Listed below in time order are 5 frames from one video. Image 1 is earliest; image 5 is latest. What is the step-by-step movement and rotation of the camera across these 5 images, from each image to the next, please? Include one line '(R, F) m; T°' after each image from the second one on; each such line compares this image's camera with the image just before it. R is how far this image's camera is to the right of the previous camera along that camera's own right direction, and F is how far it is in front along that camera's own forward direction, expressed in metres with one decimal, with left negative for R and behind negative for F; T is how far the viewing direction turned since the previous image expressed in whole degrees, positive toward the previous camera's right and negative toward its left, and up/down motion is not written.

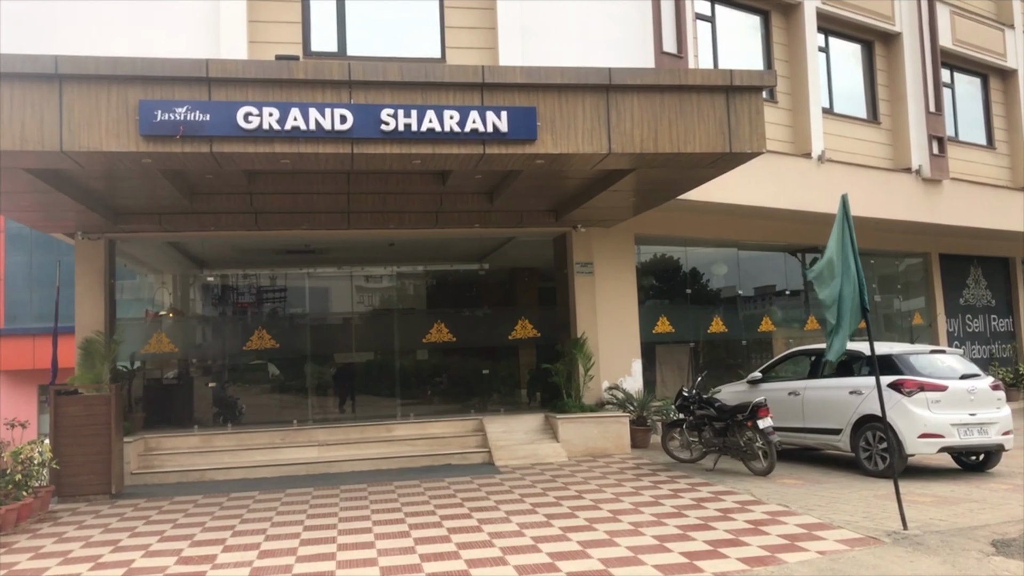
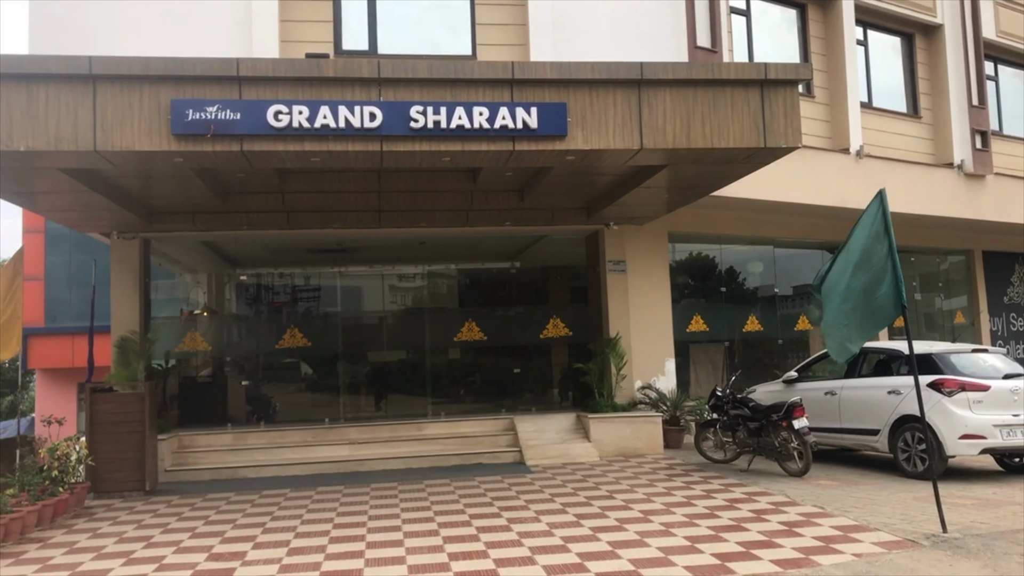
(0.0, +0.1) m; -2°
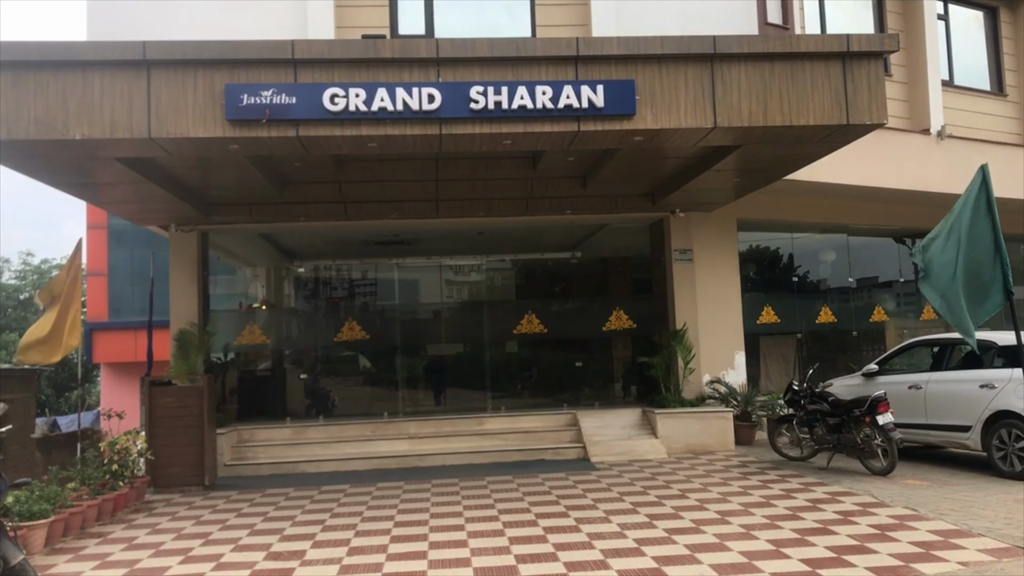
(-0.1, +0.4) m; -4°
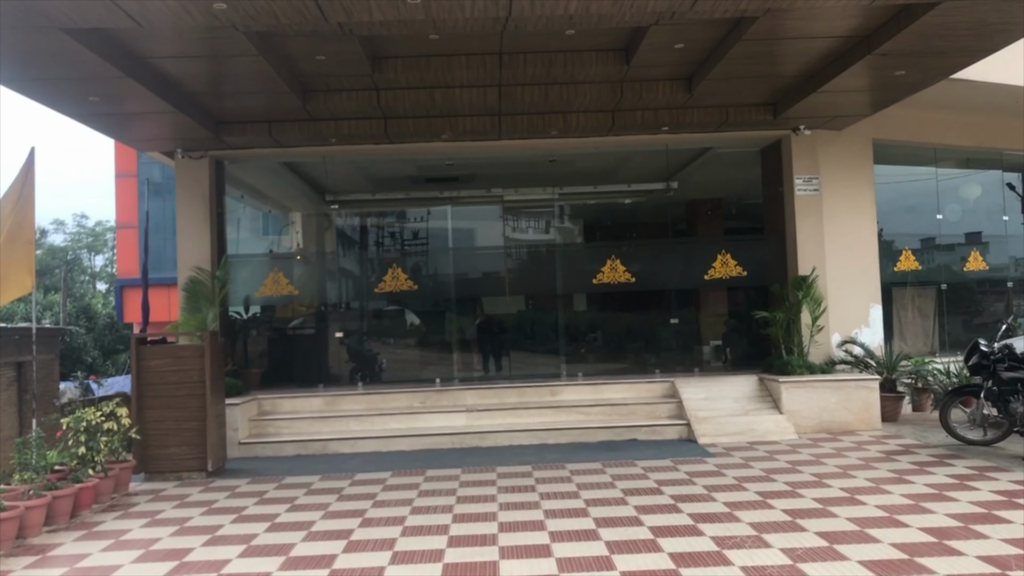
(-0.3, +2.2) m; -3°
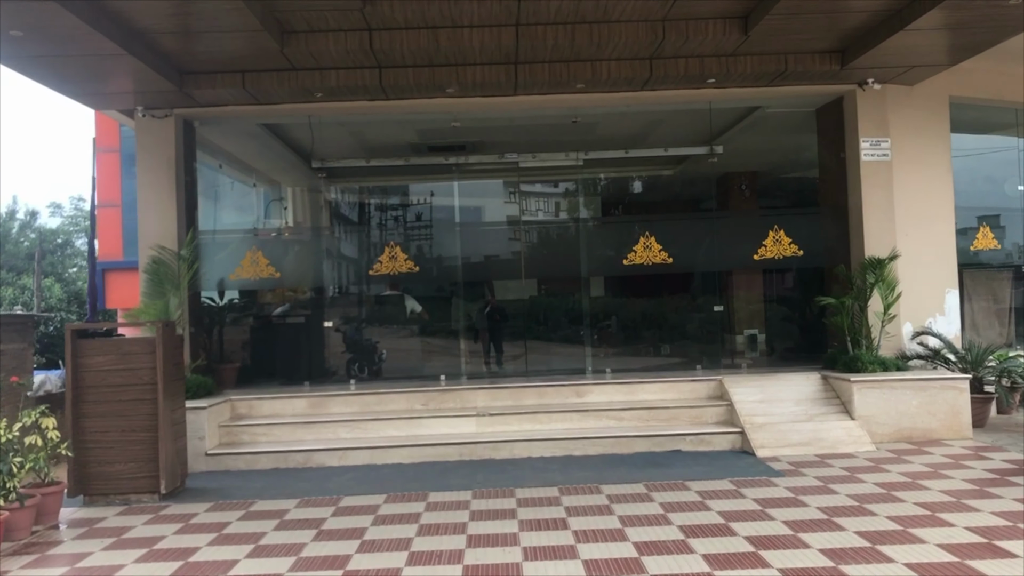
(-0.1, +1.4) m; 0°
